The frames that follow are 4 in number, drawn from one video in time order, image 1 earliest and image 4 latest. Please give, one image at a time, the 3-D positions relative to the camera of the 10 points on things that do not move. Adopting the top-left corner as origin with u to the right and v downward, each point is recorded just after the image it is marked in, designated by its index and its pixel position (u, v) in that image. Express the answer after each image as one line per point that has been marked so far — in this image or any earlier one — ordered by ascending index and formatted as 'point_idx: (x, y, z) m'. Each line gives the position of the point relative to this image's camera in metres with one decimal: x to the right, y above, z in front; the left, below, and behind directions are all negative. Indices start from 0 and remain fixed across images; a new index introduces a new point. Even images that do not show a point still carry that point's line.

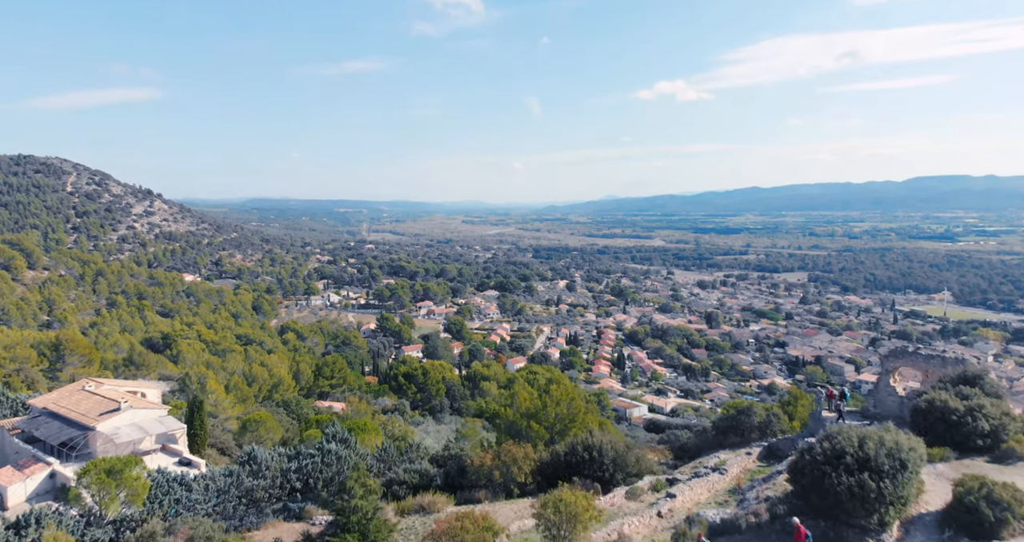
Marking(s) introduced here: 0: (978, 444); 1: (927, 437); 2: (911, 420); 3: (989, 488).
0: (+12.2, -4.5, +15.7) m
1: (+11.7, -4.6, +16.9) m
2: (+11.7, -4.3, +17.5) m
3: (+9.6, -4.3, +12.2) m
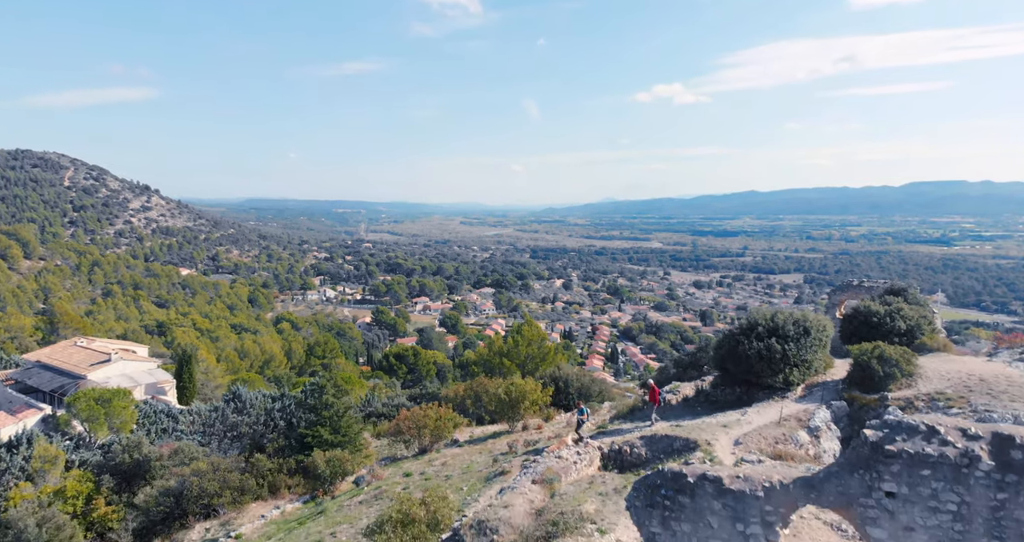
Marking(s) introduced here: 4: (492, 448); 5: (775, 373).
0: (+11.0, -2.0, +17.1) m
1: (+10.4, -2.1, +18.3) m
2: (+10.5, -1.8, +18.9) m
3: (+8.4, -1.8, +13.6) m
4: (-0.5, -4.4, +14.8) m
5: (+6.0, -2.3, +13.5) m
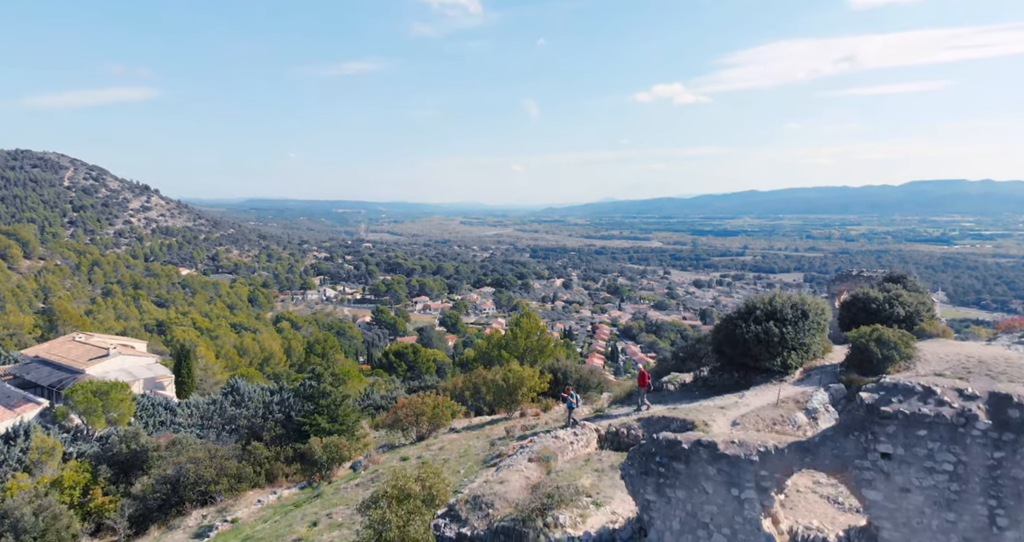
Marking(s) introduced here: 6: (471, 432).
0: (+10.9, -1.6, +17.1) m
1: (+10.4, -1.7, +18.2) m
2: (+10.4, -1.4, +18.9) m
3: (+8.3, -1.4, +13.5) m
4: (-0.6, -4.0, +14.8) m
5: (+5.9, -1.9, +13.5) m
6: (-1.1, -4.2, +15.3) m
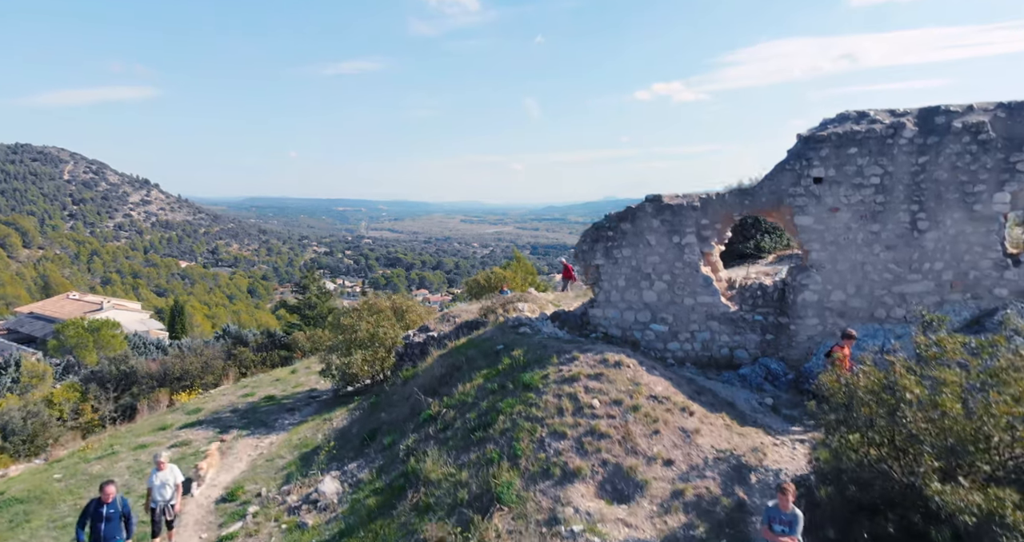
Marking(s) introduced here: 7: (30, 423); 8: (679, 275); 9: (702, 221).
0: (+10.4, +1.0, +17.3) m
1: (+9.9, +0.9, +18.5) m
2: (+9.9, +1.3, +19.1) m
3: (+7.8, +1.2, +13.8) m
4: (-1.1, -1.3, +15.0) m
5: (+5.4, +0.7, +13.7) m
6: (-1.6, -1.5, +15.6) m
7: (-13.8, -4.3, +17.2) m
8: (+1.9, -0.1, +6.7) m
9: (+2.2, +0.4, +6.7) m
